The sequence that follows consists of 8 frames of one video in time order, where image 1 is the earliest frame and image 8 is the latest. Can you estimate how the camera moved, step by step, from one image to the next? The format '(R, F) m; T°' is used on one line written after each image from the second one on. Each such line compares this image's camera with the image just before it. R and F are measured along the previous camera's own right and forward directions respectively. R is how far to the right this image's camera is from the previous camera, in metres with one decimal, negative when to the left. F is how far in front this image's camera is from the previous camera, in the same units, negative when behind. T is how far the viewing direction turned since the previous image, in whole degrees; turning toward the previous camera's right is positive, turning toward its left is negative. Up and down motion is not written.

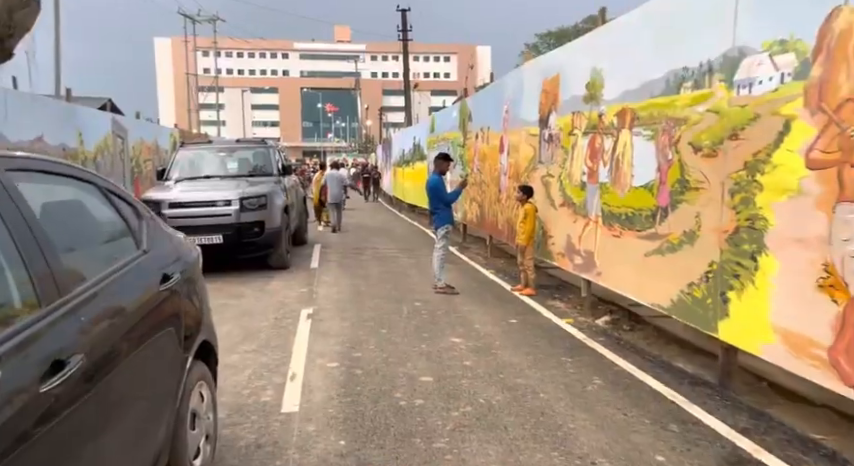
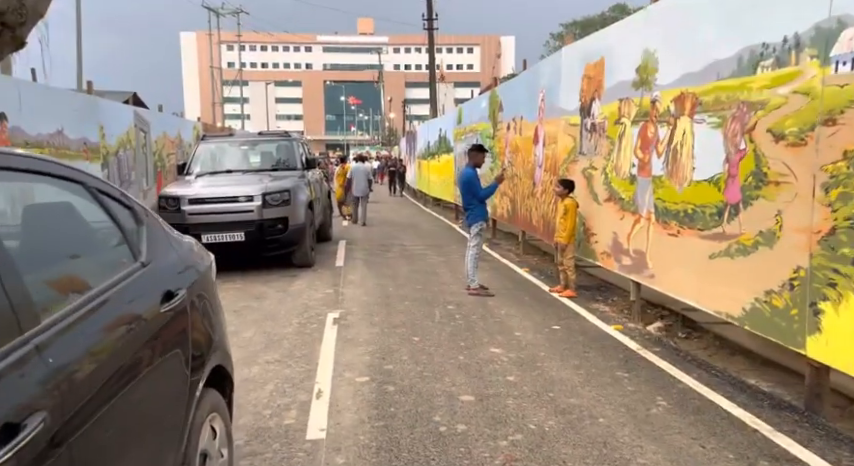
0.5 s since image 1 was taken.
(-0.1, +0.6) m; -2°
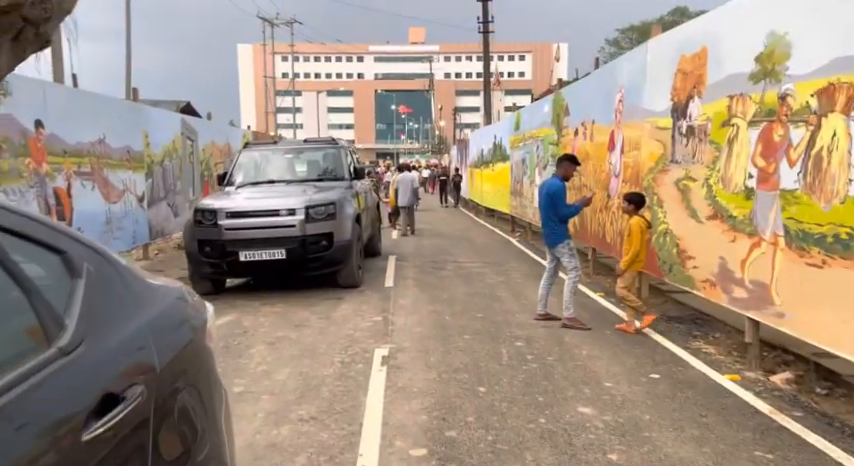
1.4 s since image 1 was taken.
(-0.2, +1.2) m; -4°
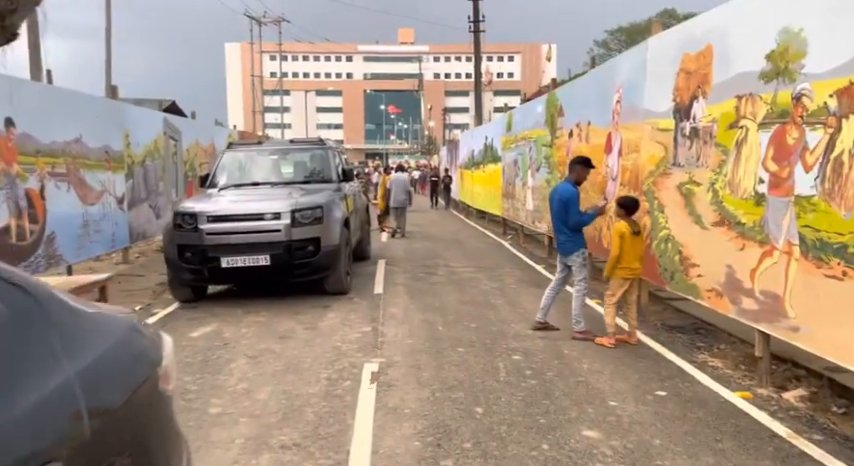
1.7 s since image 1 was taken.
(0.0, +0.3) m; +1°
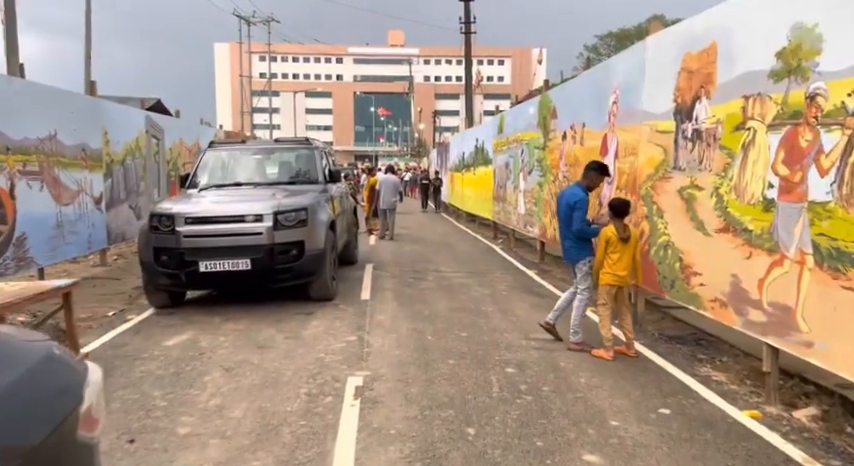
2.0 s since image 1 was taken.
(0.0, +0.3) m; +1°
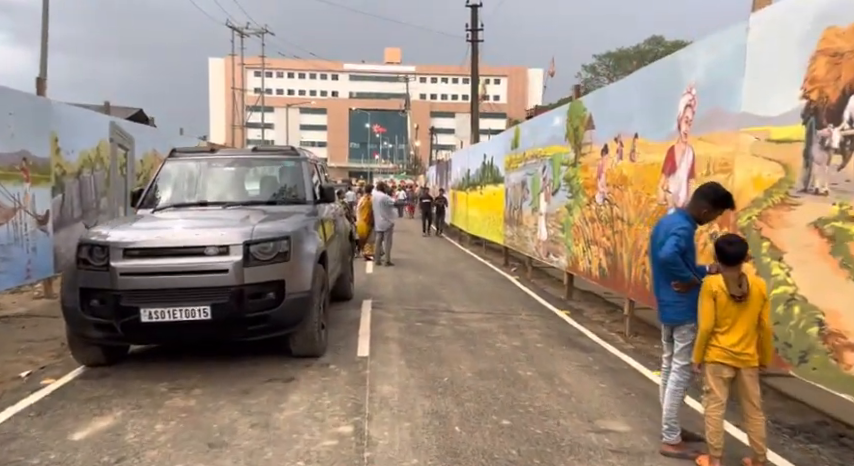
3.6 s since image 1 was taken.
(-0.2, +2.0) m; +1°
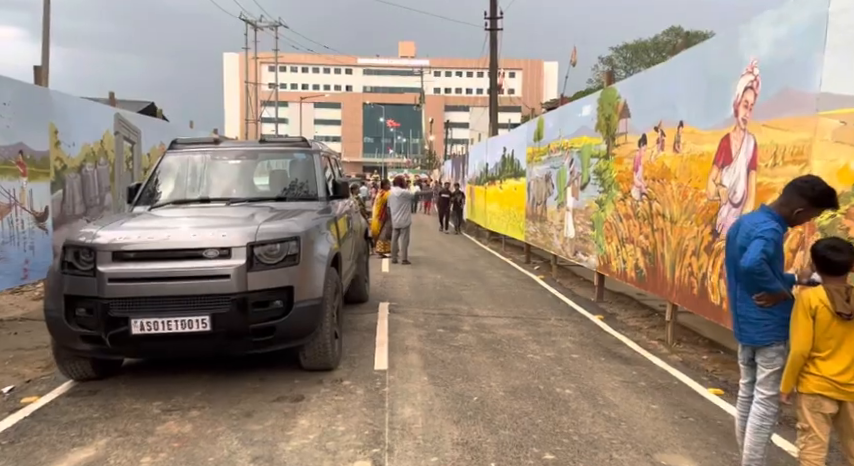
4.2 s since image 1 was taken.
(-0.1, +0.7) m; -1°
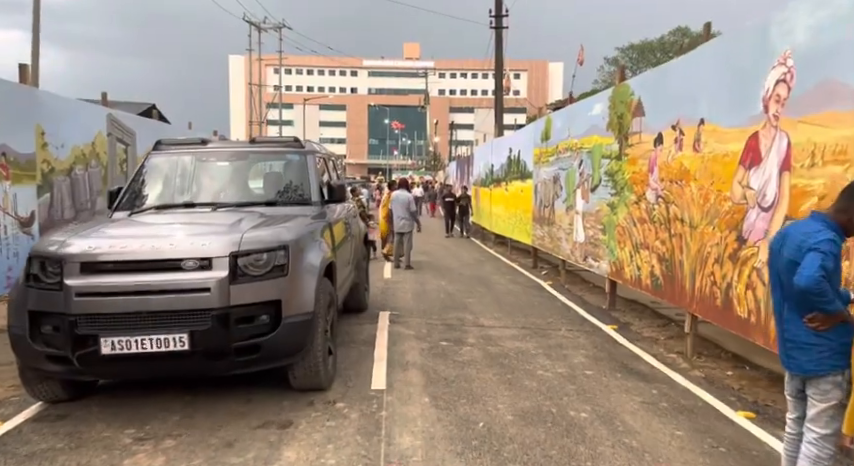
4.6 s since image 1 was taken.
(0.0, +0.5) m; 0°
